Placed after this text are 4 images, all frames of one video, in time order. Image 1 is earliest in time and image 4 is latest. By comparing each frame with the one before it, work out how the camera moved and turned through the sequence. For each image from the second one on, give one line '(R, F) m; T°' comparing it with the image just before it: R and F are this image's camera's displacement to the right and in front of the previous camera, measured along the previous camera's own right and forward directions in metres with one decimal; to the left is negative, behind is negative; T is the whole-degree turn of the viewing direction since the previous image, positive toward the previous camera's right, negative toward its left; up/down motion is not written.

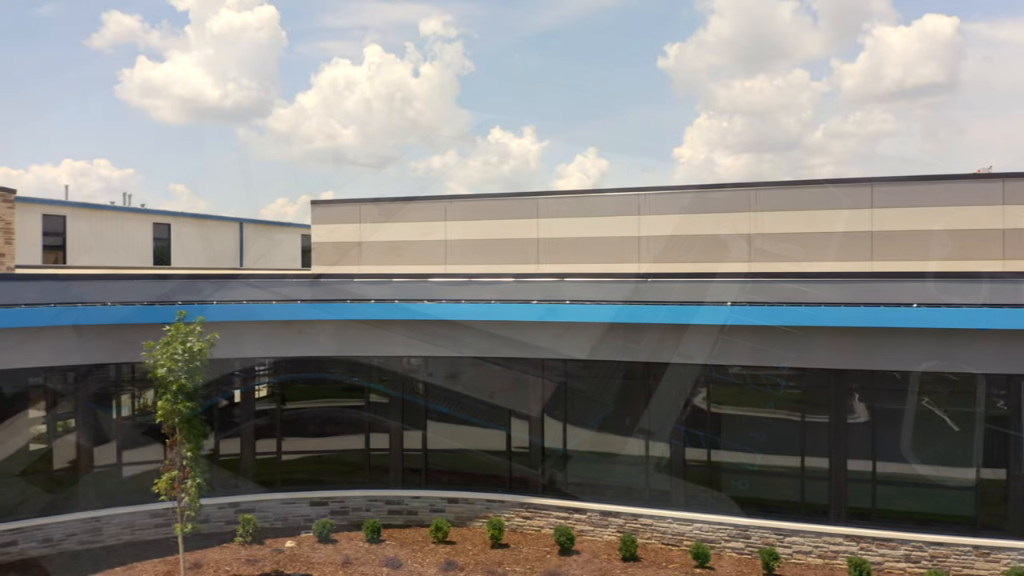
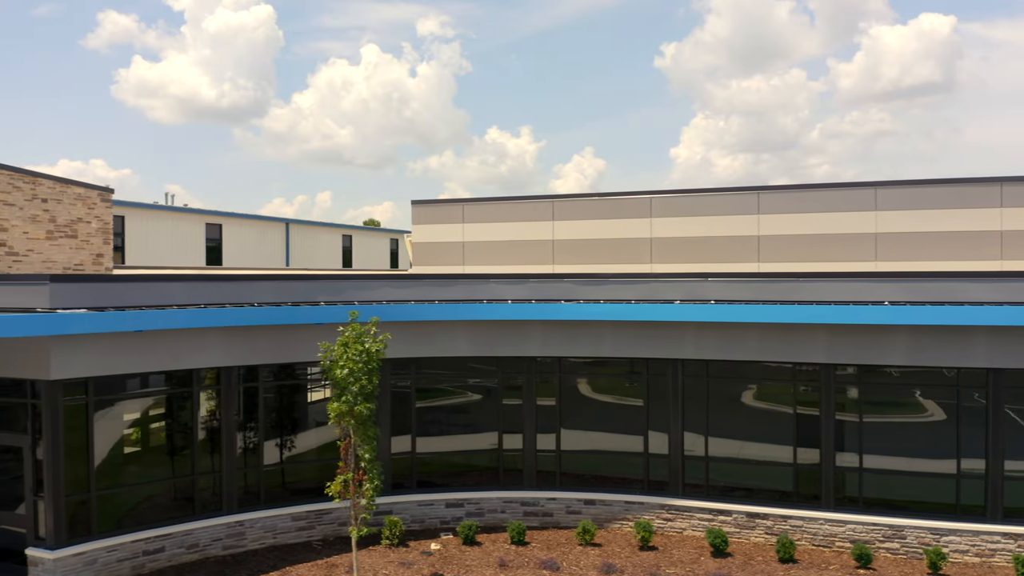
(-2.2, +0.1) m; +1°
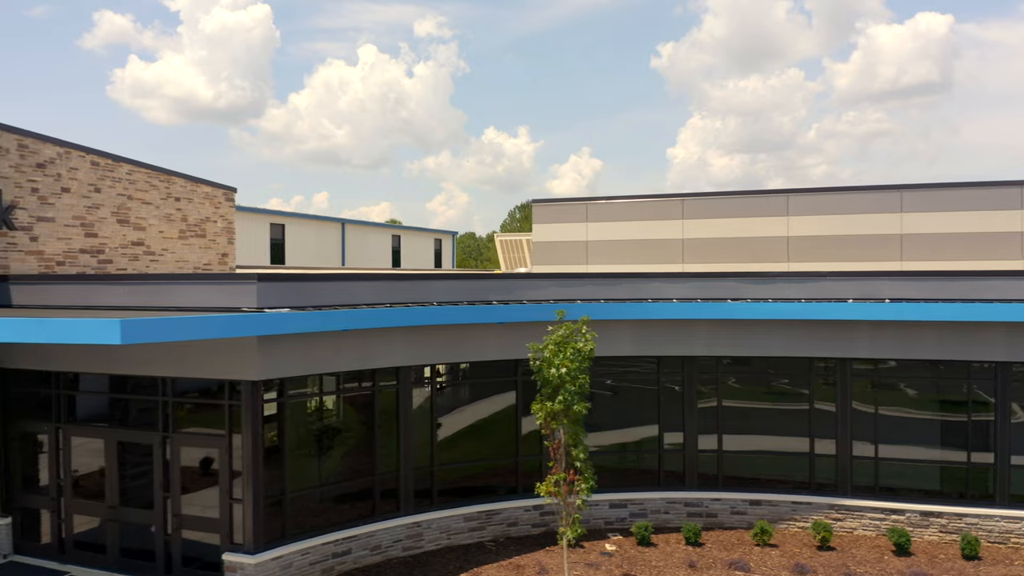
(-2.6, +0.1) m; +1°
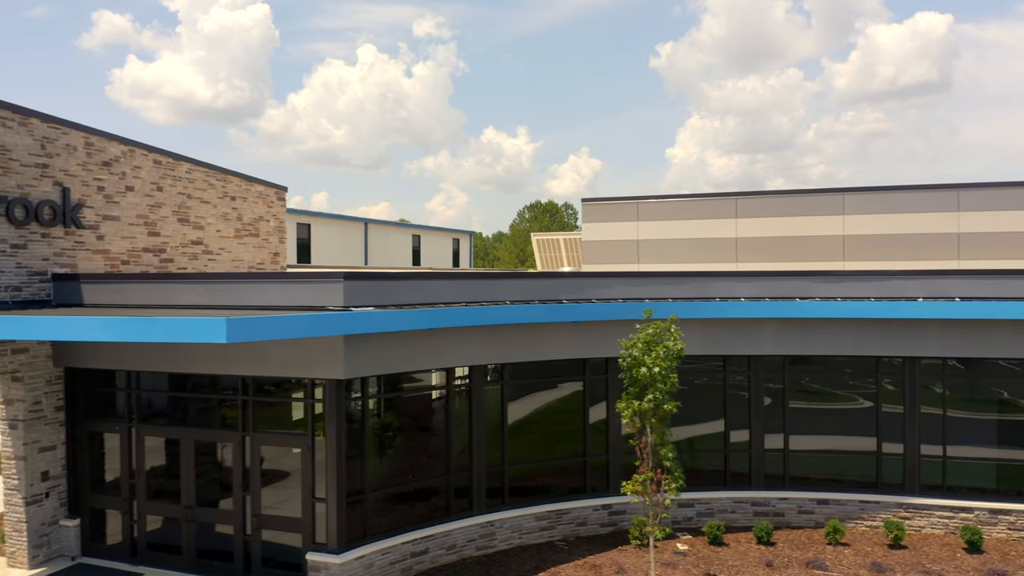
(-1.1, 0.0) m; 0°
